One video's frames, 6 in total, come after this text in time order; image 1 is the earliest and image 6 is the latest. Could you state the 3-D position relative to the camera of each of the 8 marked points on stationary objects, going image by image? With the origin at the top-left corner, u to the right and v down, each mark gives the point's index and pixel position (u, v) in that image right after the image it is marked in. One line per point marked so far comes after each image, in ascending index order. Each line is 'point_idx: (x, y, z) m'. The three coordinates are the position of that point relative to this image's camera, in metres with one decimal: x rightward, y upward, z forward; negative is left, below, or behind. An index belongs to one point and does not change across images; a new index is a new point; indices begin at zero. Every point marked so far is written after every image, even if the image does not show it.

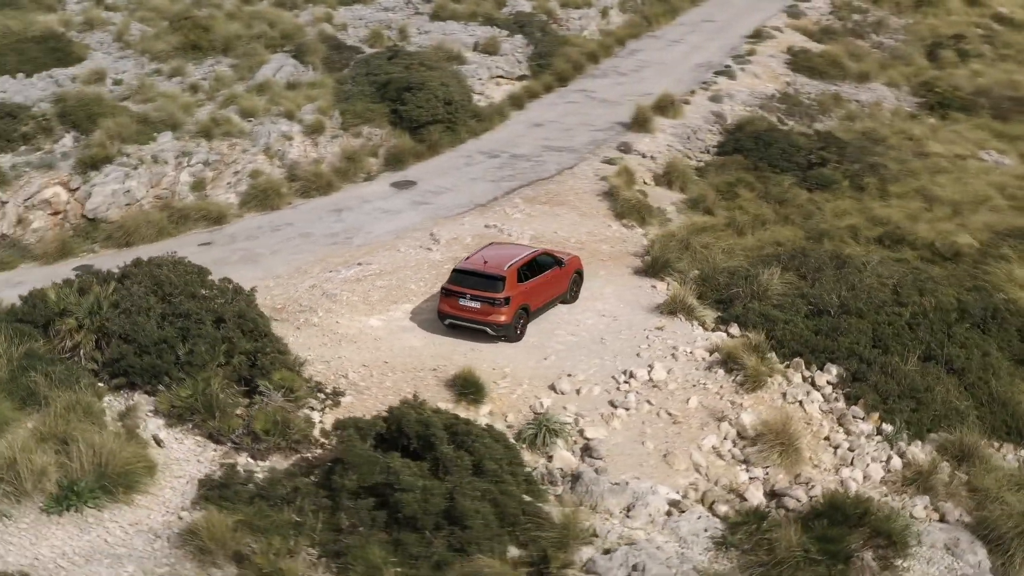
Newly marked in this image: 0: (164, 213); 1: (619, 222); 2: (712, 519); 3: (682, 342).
0: (-5.9, +1.3, +19.7) m
1: (+1.8, +1.1, +19.5) m
2: (+2.0, -2.3, +11.4) m
3: (+2.2, -0.7, +14.7) m
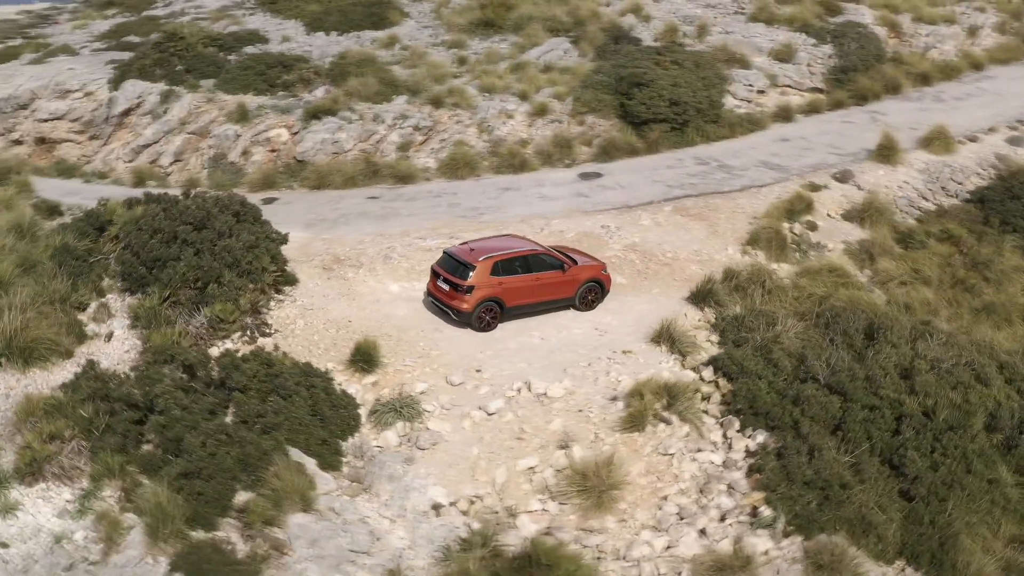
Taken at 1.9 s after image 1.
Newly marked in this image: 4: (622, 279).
0: (-2.9, +2.4, +22.2) m
1: (+3.7, +0.7, +18.4) m
2: (-0.5, -2.4, +11.4) m
3: (+1.4, -1.0, +14.1) m
4: (+1.7, +0.1, +17.1) m
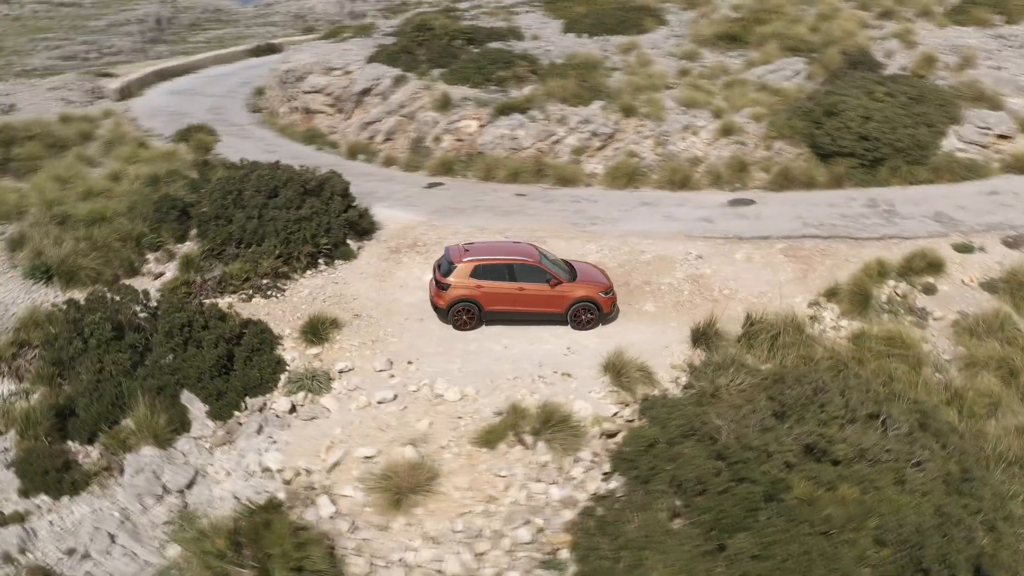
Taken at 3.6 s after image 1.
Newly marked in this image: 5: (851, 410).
0: (+0.4, +2.5, +23.0) m
1: (+4.5, -0.1, +17.0) m
2: (-2.6, -2.2, +12.3) m
3: (+0.4, -1.3, +14.0) m
4: (+2.0, -0.3, +16.6) m
5: (+3.9, -1.4, +13.2) m
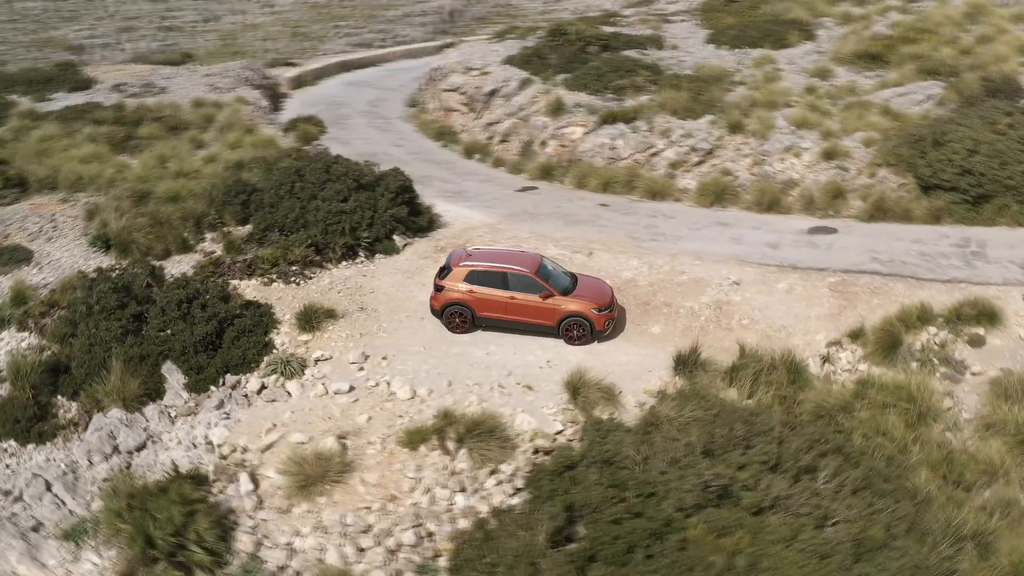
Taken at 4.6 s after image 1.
0: (+2.2, +2.2, +22.8) m
1: (+4.5, -0.7, +16.0) m
2: (-3.6, -2.0, +13.2) m
3: (-0.2, -1.4, +14.1) m
4: (+2.1, -0.6, +16.2) m
5: (+3.0, -1.8, +12.5) m
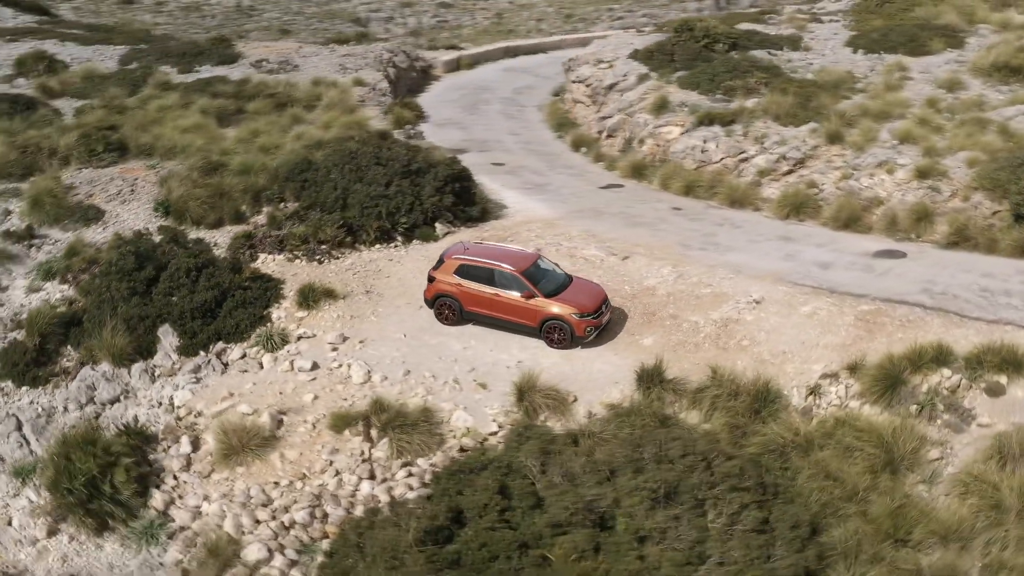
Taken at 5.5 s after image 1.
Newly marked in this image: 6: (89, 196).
0: (+3.8, +2.1, +22.1) m
1: (+4.3, -1.0, +15.0) m
2: (-4.4, -1.7, +14.1) m
3: (-0.9, -1.3, +14.2) m
4: (+1.9, -0.7, +15.8) m
5: (+1.8, -2.1, +12.0) m
6: (-7.3, +1.6, +19.8) m
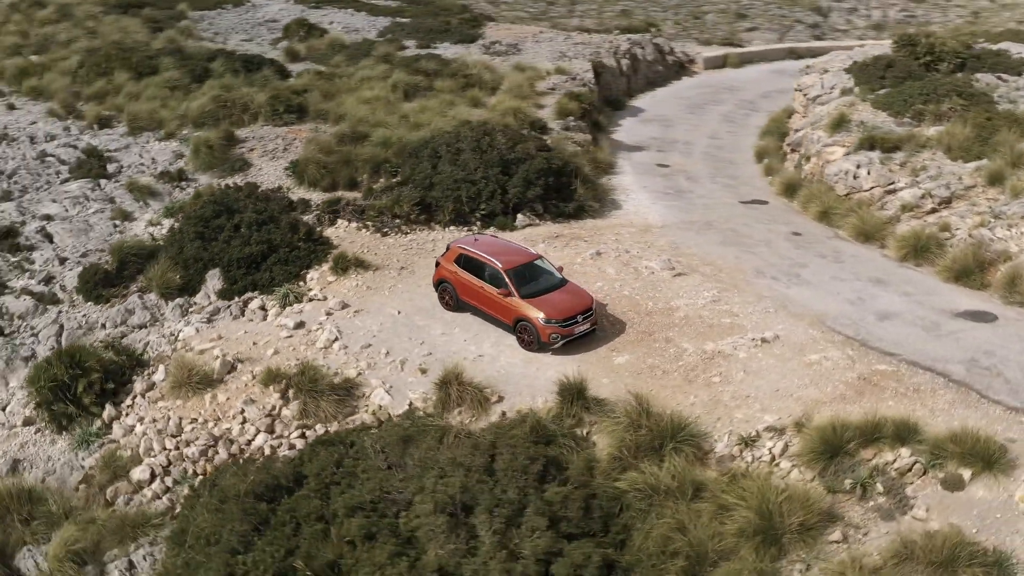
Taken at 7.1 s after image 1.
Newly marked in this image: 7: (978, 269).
0: (+5.9, +1.4, +20.4) m
1: (+3.3, -1.6, +13.8) m
2: (-5.1, -0.9, +16.2) m
3: (-1.7, -1.1, +14.9) m
4: (+1.5, -1.0, +15.3) m
5: (-0.2, -2.2, +11.9) m
6: (-5.1, +2.7, +22.3) m
7: (+7.1, +0.3, +17.6) m
